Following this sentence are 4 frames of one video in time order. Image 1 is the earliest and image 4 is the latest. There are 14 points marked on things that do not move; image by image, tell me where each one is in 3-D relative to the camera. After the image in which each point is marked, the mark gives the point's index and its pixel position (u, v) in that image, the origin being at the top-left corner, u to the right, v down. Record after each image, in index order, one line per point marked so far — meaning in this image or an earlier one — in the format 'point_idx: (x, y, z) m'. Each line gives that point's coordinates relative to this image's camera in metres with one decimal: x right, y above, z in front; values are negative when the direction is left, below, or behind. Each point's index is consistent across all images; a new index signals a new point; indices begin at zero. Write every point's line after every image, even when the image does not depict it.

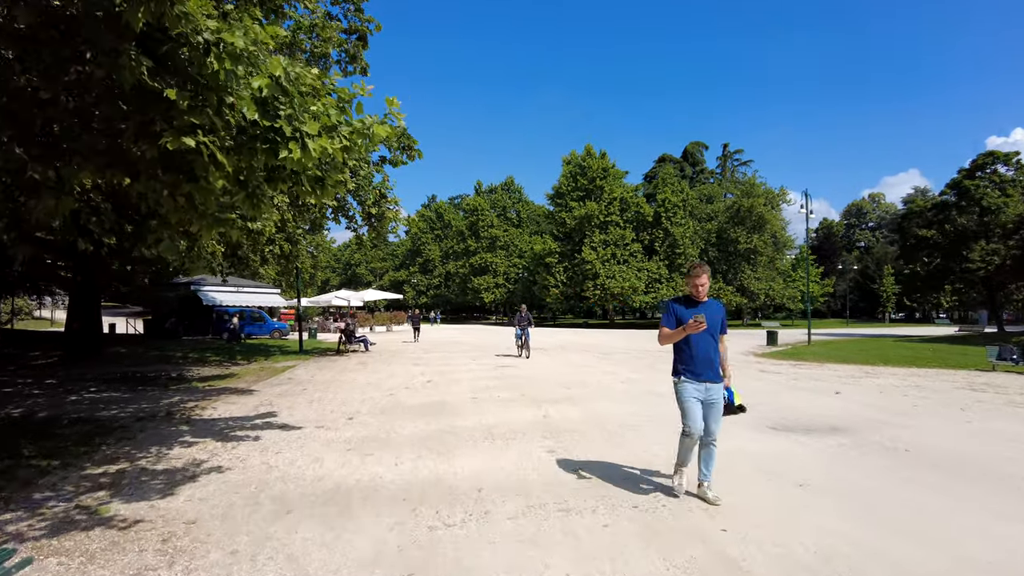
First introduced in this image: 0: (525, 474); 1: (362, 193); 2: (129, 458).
0: (+0.1, -1.6, +5.5) m
1: (-4.5, +2.9, +19.1) m
2: (-3.9, -1.7, +6.4) m
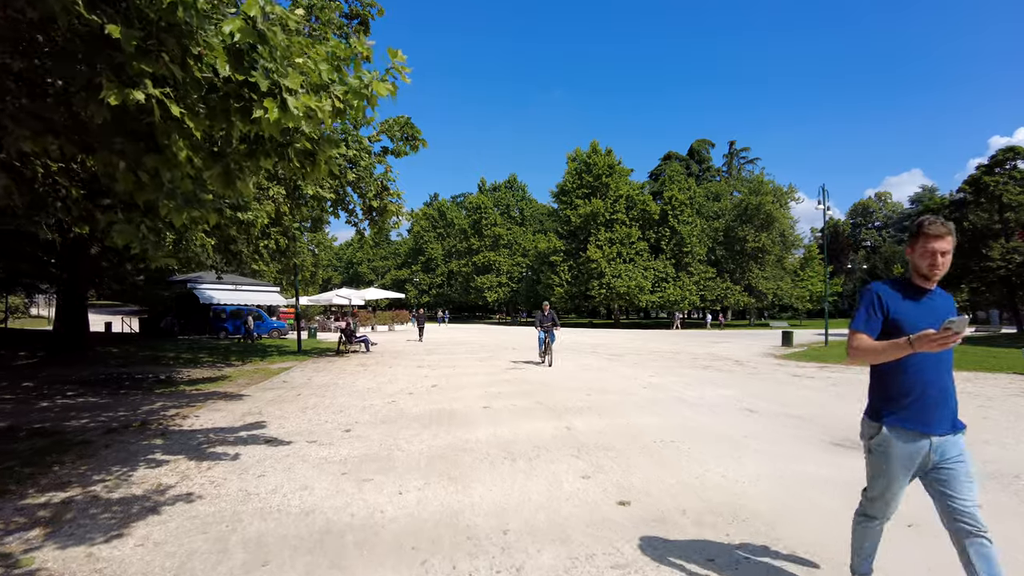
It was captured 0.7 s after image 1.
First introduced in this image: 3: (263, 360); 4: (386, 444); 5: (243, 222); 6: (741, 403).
0: (+0.3, -1.6, +4.4) m
1: (-4.3, +3.0, +18.1) m
2: (-3.6, -1.6, +5.4) m
3: (-7.7, -2.2, +19.7) m
4: (-1.3, -1.6, +6.7) m
5: (-5.2, +1.3, +12.2) m
6: (+3.4, -1.7, +9.5) m
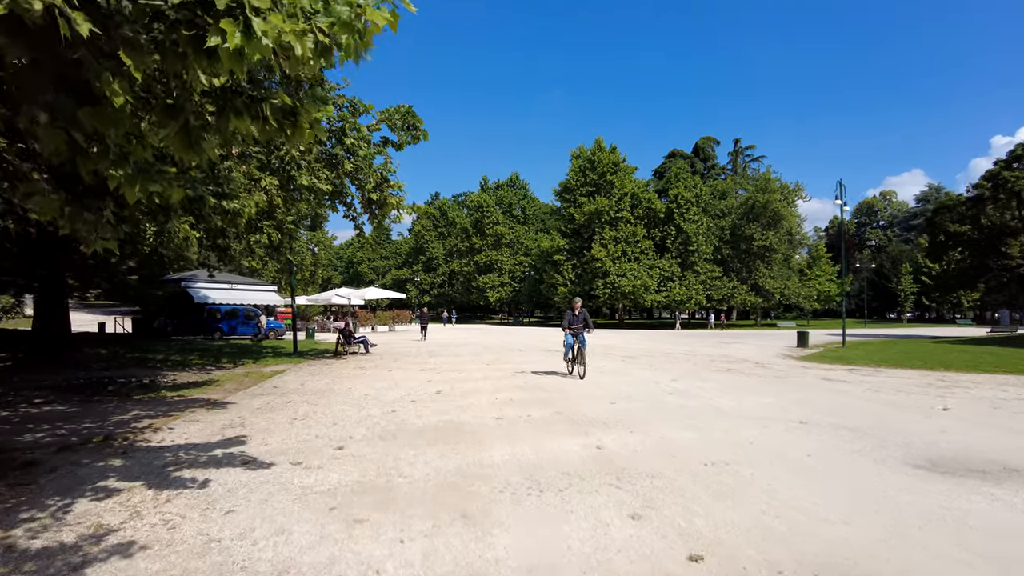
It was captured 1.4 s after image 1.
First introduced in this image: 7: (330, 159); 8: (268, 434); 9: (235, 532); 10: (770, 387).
0: (+0.5, -1.5, +3.4) m
1: (-4.0, +3.0, +17.0) m
2: (-3.4, -1.6, +4.3) m
3: (-7.5, -2.2, +18.6) m
4: (-1.1, -1.6, +5.6) m
5: (-4.9, +1.3, +11.1) m
6: (+3.6, -1.7, +8.4) m
7: (-4.9, +3.4, +17.1) m
8: (-2.9, -1.7, +7.5) m
9: (-1.8, -1.6, +4.1) m
10: (+4.9, -1.9, +12.0) m
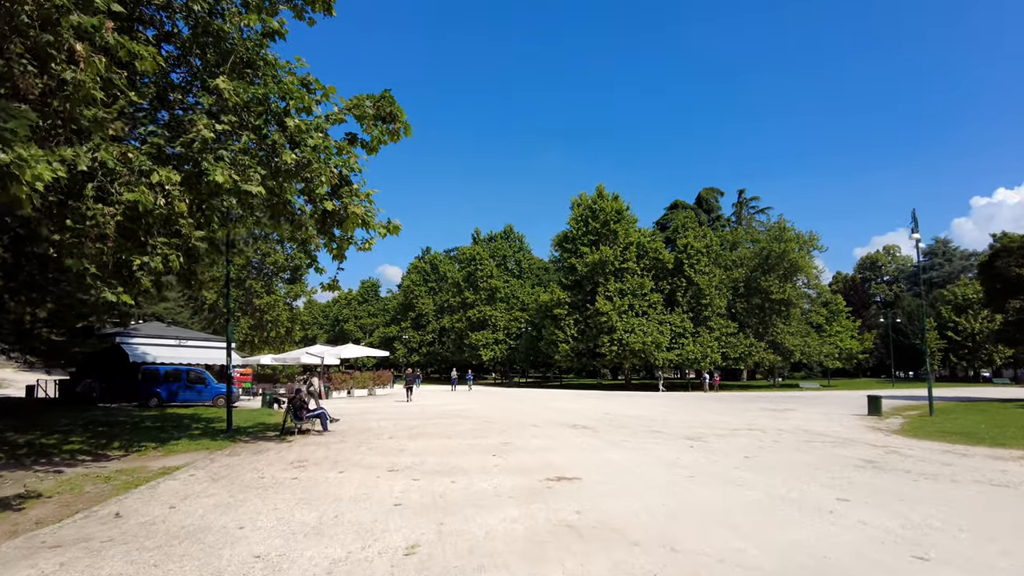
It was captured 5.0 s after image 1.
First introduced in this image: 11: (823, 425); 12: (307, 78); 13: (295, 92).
0: (+1.1, -1.1, -2.2) m
1: (-3.7, +2.1, +11.8) m
2: (-2.9, -1.3, -1.3) m
3: (-7.2, -3.2, +12.8) m
4: (-0.6, -1.4, 0.0) m
5: (-4.5, +0.9, +5.7) m
6: (+4.1, -1.8, +2.9) m
7: (-4.6, +2.5, +11.9) m
8: (-2.4, -1.7, +1.9) m
9: (-1.3, -1.3, -1.5) m
10: (+5.3, -2.3, +6.5) m
11: (+9.3, -4.1, +19.0) m
12: (-4.2, +4.4, +13.1) m
13: (-4.2, +3.8, +12.1) m
